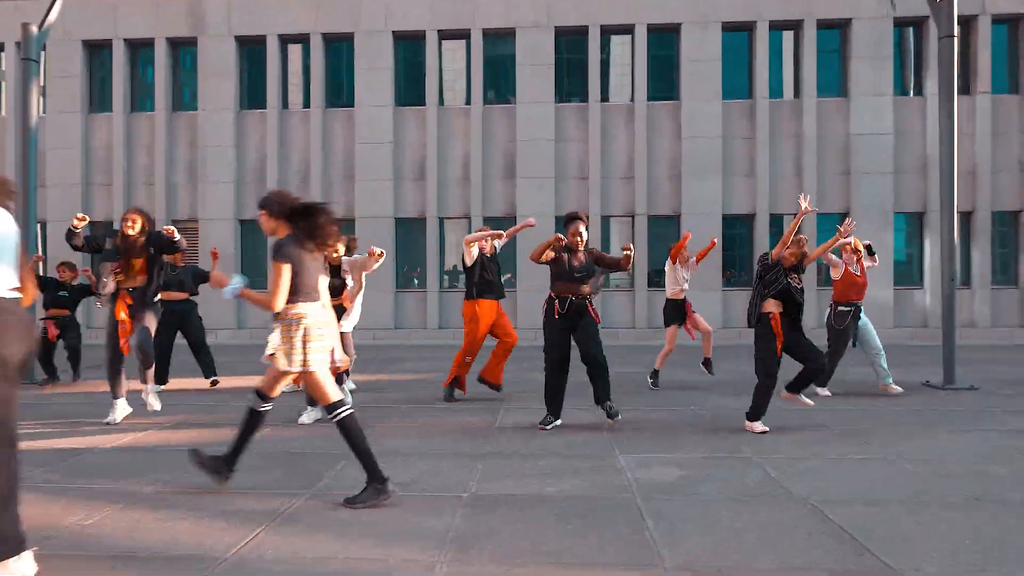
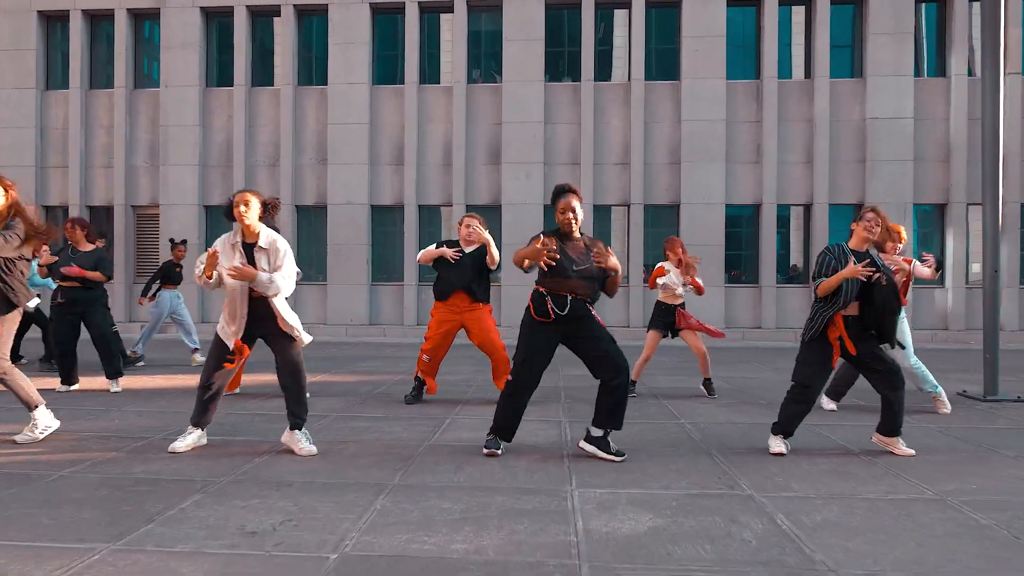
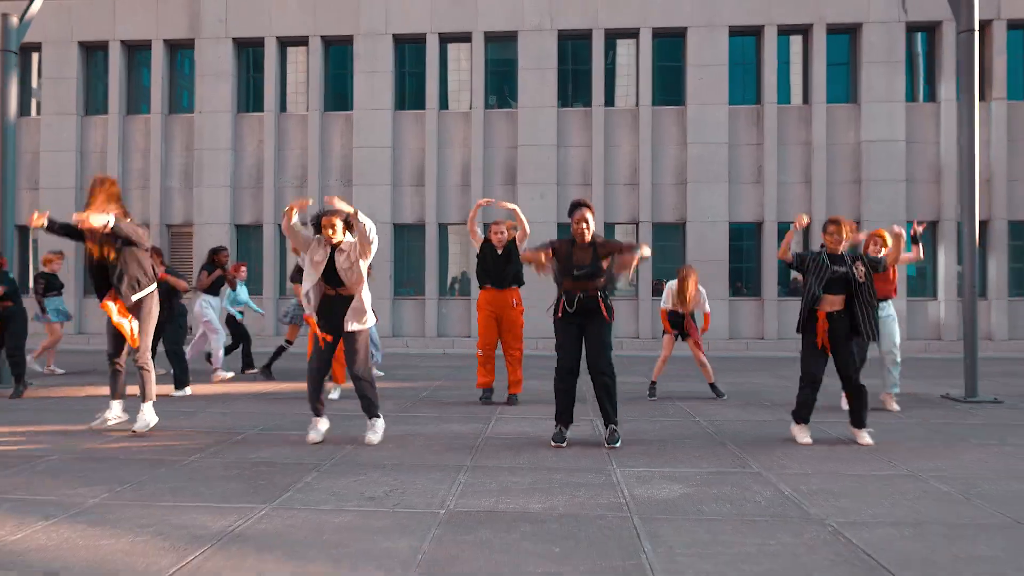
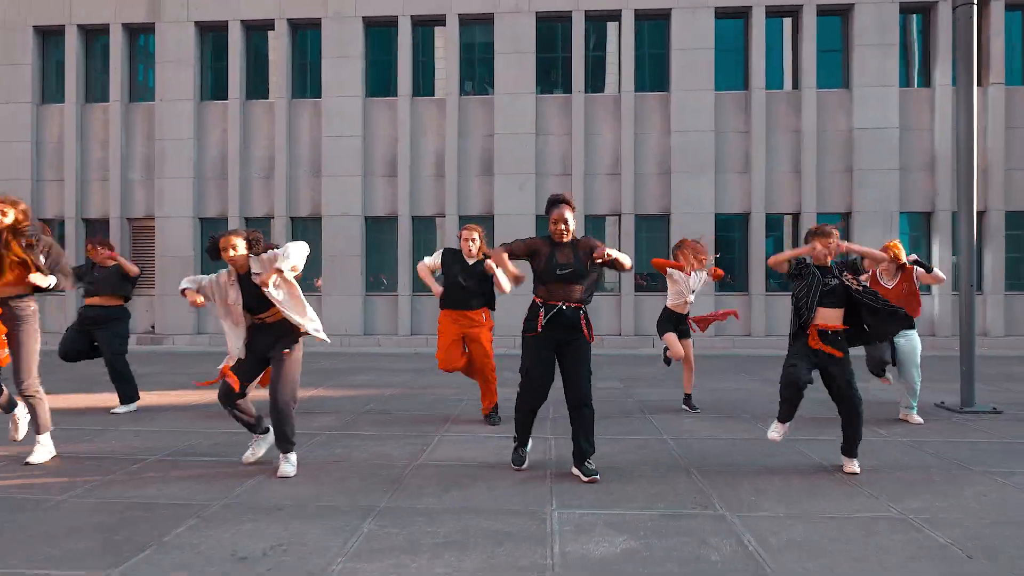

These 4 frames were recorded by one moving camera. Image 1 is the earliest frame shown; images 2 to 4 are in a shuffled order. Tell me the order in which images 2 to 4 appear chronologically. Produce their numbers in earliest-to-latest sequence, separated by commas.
4, 2, 3
